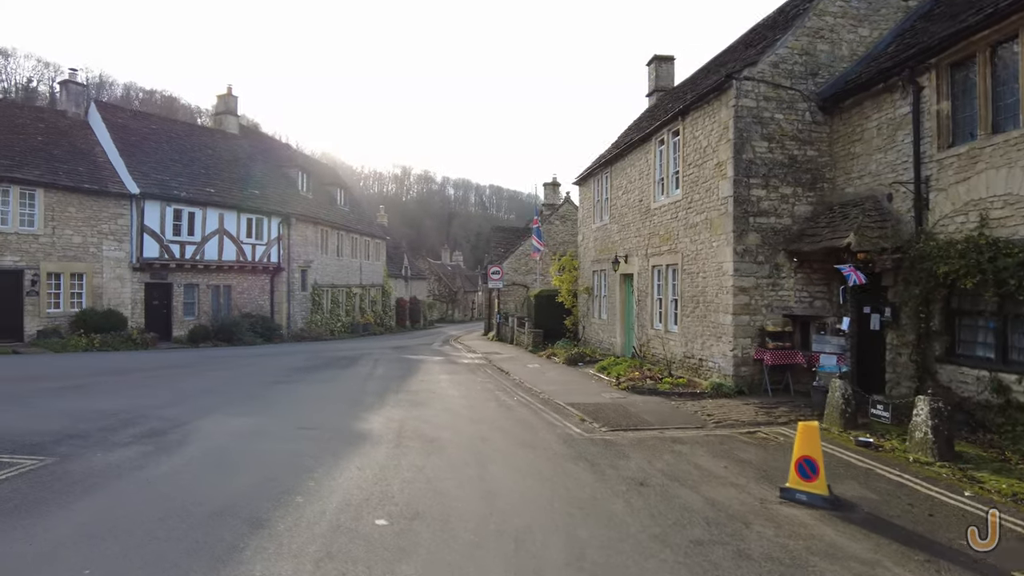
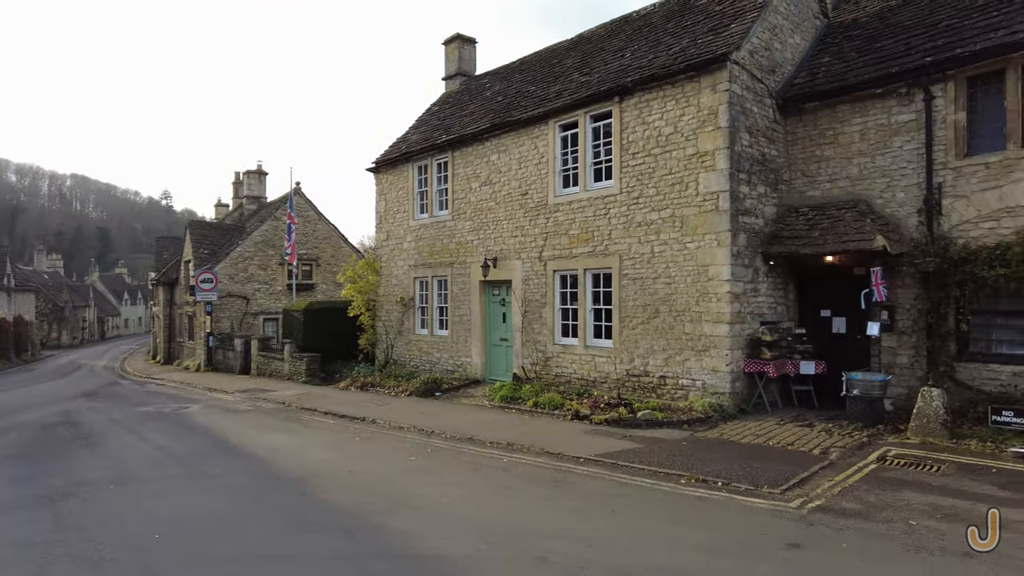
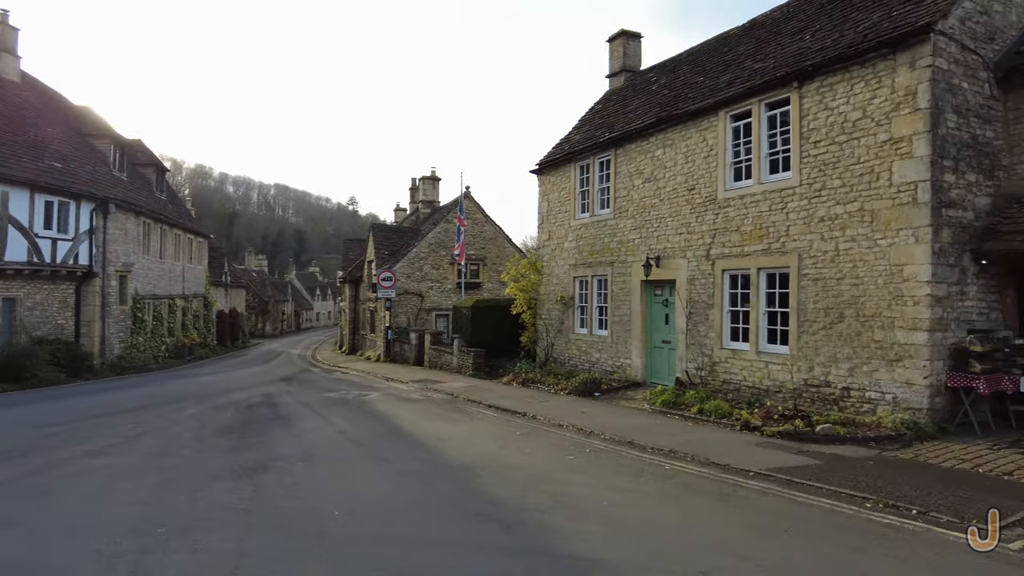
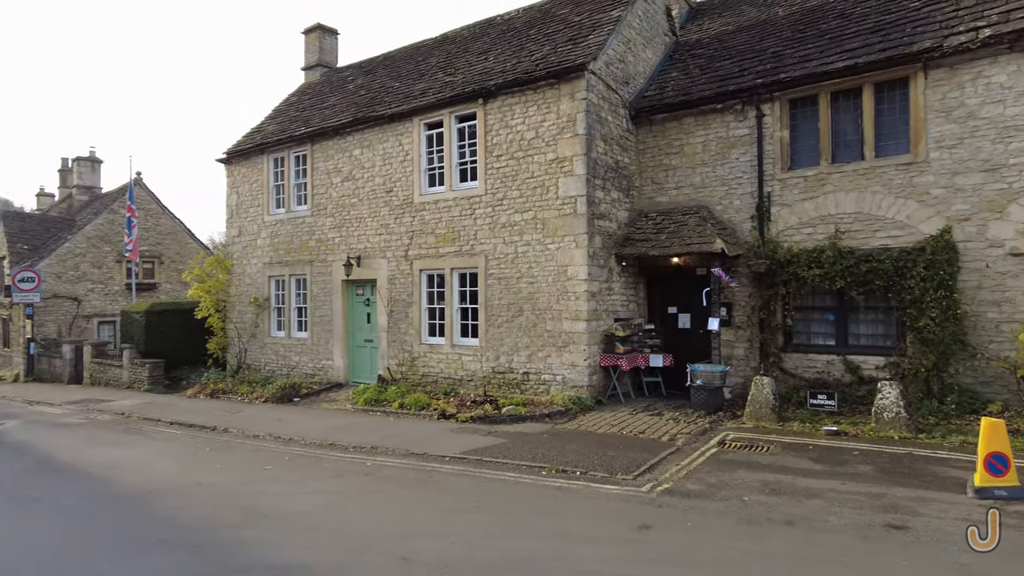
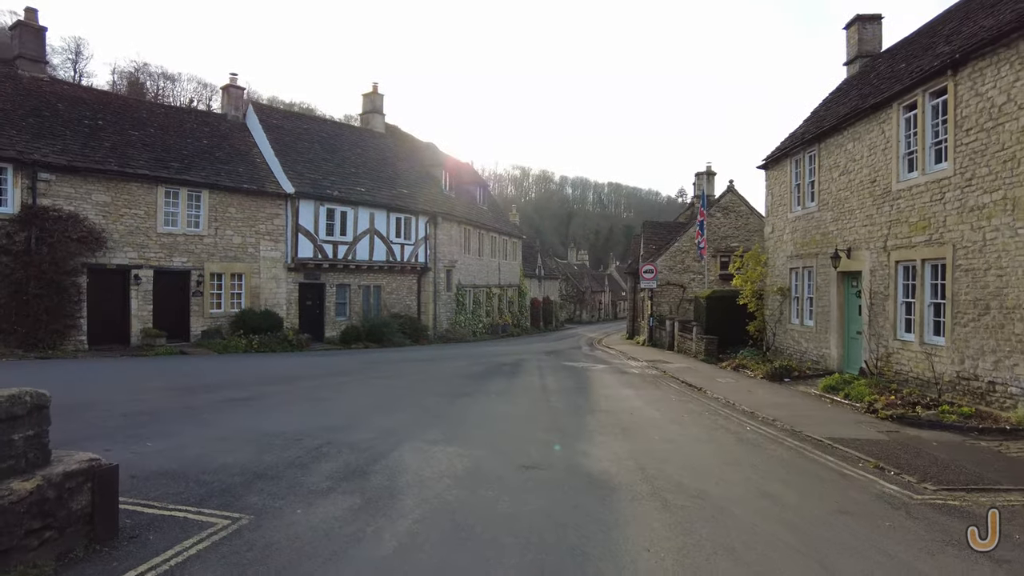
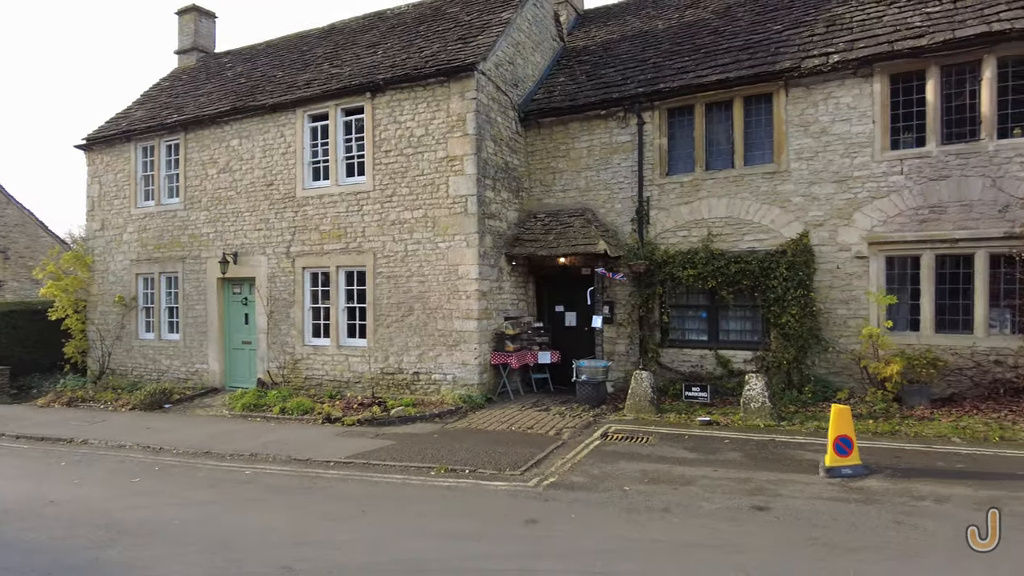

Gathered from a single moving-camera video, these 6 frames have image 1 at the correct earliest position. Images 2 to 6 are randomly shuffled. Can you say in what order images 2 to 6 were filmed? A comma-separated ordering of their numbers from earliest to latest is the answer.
5, 3, 2, 4, 6
